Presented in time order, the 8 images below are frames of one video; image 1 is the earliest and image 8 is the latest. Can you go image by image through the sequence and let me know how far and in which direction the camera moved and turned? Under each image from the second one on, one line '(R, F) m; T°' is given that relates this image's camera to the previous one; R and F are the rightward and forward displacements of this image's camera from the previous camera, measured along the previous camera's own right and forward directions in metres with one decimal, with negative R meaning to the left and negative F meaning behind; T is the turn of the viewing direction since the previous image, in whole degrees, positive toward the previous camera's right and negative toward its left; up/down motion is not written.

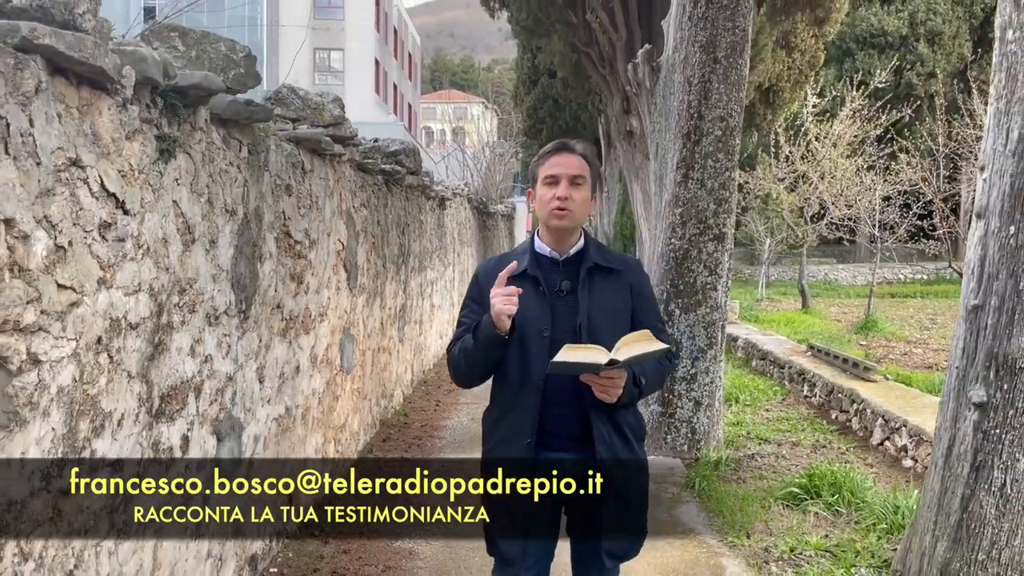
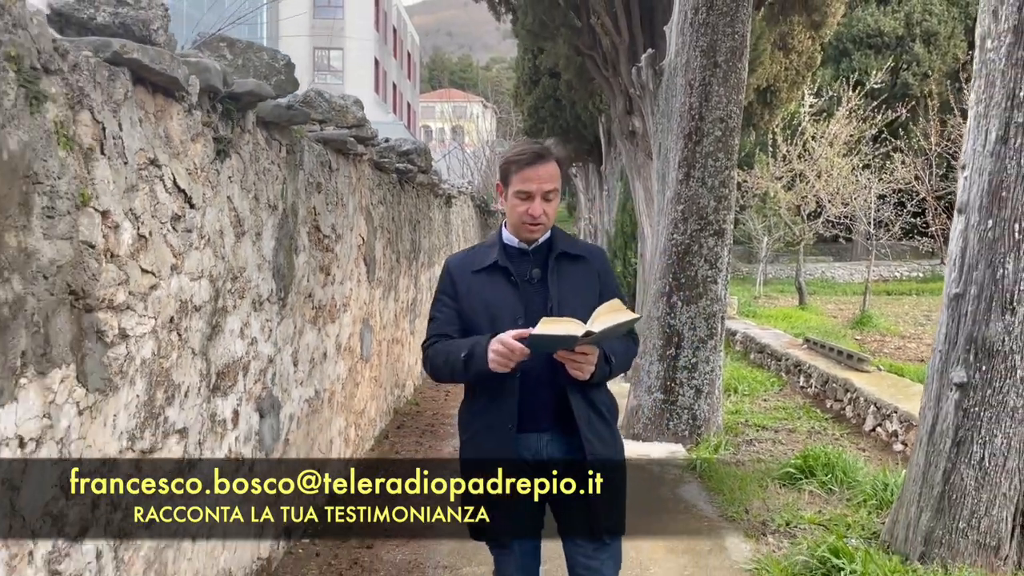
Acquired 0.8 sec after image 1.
(-0.1, -0.3) m; 0°
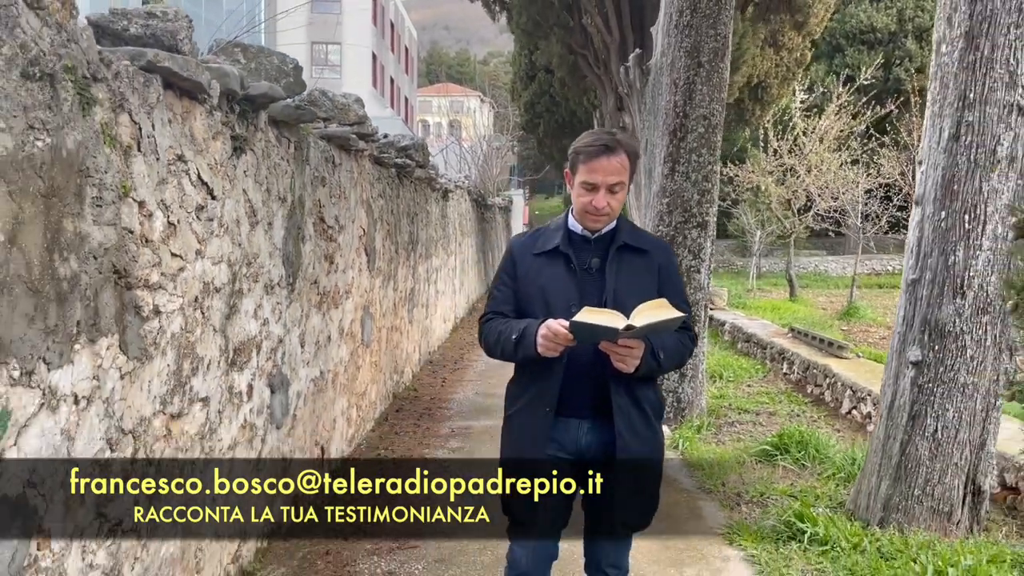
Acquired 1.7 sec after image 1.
(0.0, -0.3) m; 0°
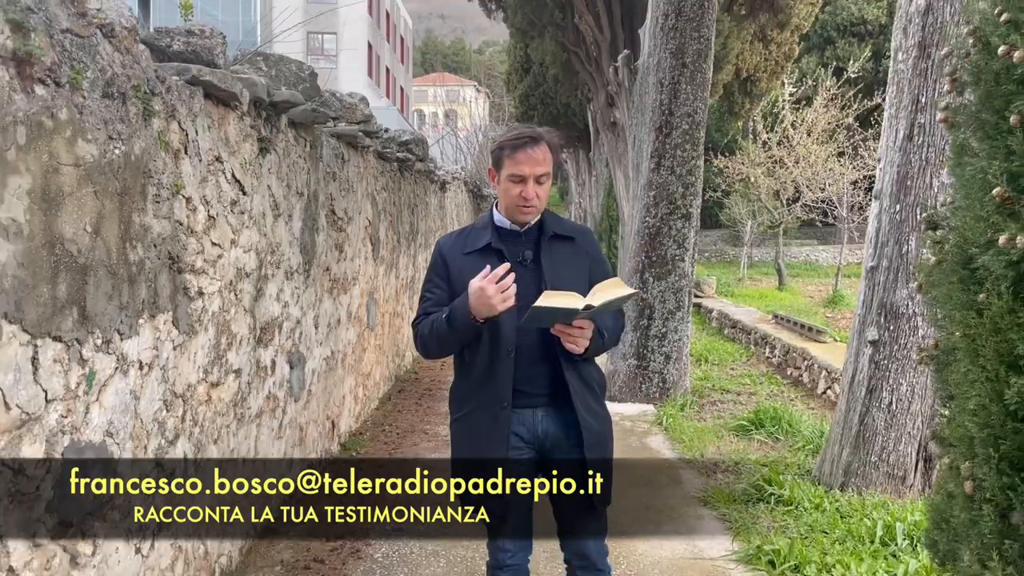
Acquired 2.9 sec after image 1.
(0.0, -0.4) m; 0°
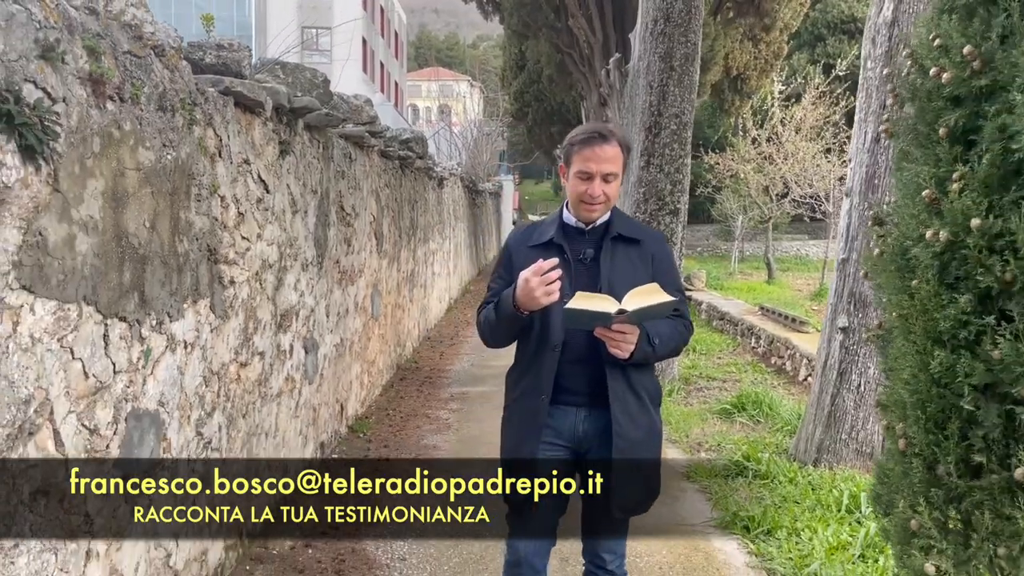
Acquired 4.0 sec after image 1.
(0.0, -0.3) m; 0°
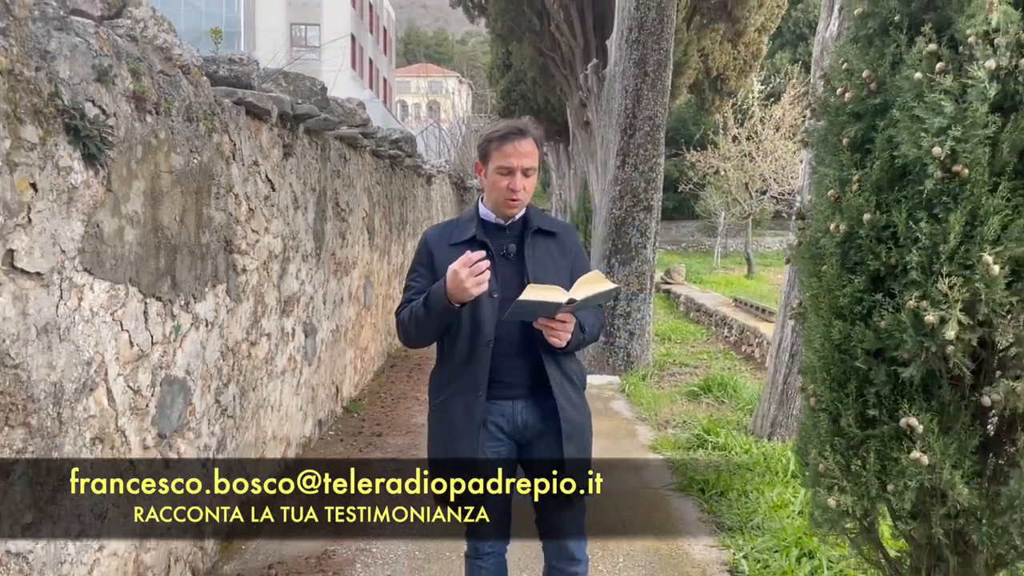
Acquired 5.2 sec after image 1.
(0.0, -0.4) m; +1°
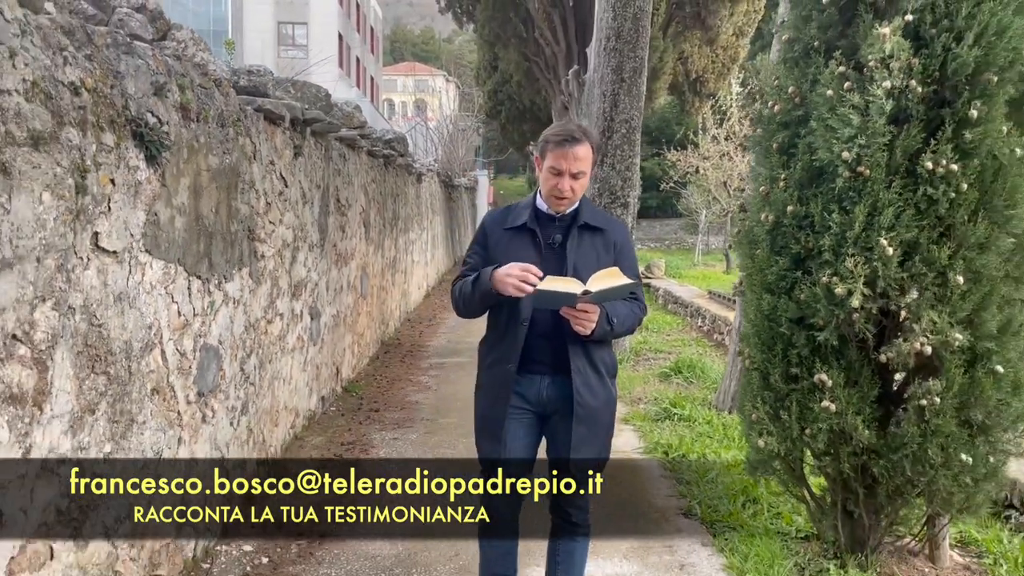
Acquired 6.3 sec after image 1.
(0.0, -0.5) m; +1°
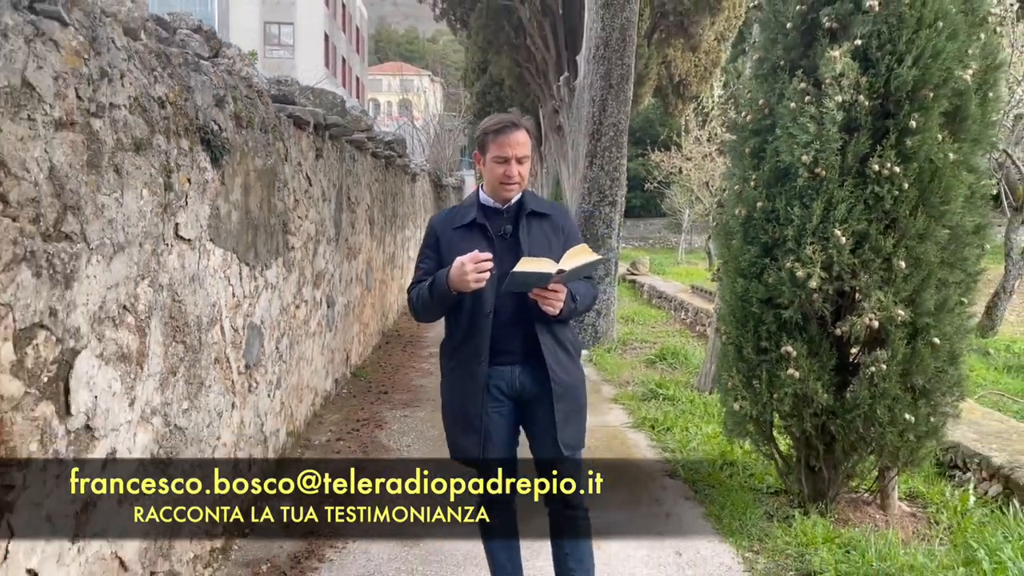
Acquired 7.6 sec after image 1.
(-0.1, -0.5) m; +1°
